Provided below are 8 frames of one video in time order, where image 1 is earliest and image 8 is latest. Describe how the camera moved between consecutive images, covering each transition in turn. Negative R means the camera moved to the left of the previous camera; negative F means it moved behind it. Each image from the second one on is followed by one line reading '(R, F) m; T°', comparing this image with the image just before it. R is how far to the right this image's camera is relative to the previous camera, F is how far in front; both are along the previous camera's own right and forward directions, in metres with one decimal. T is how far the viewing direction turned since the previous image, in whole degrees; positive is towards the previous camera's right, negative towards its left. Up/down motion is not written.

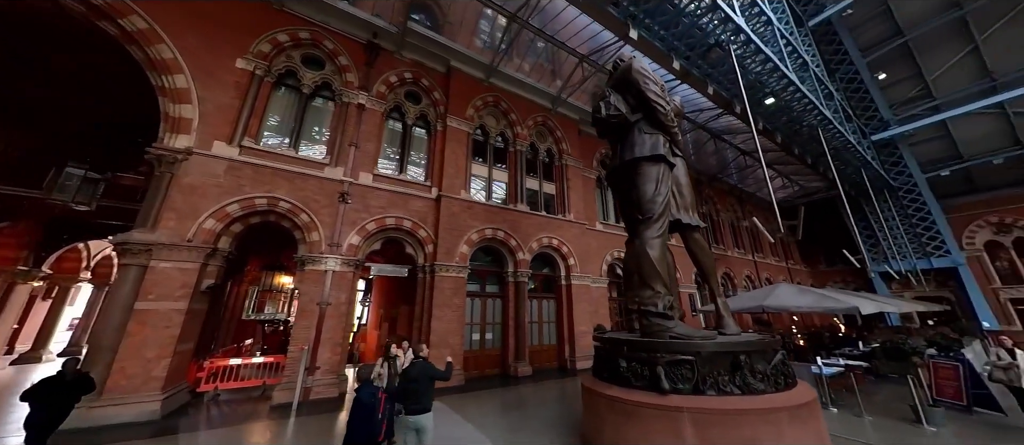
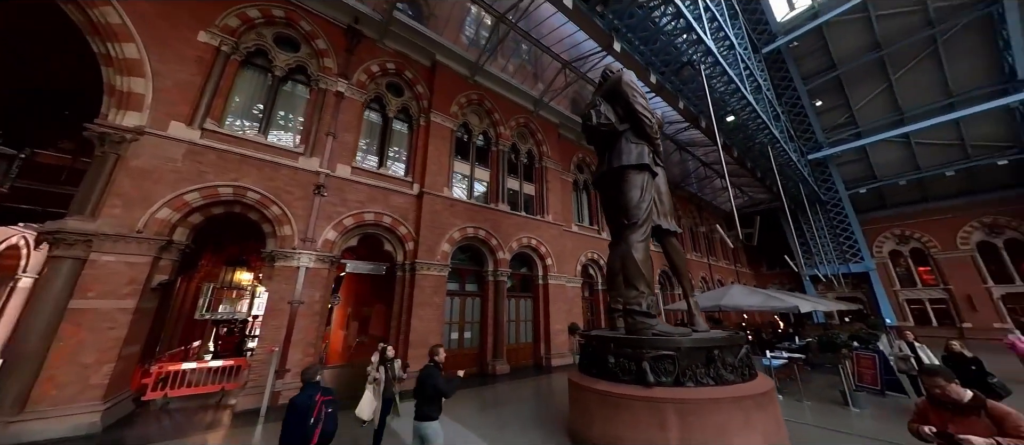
(-0.4, -0.1) m; +6°
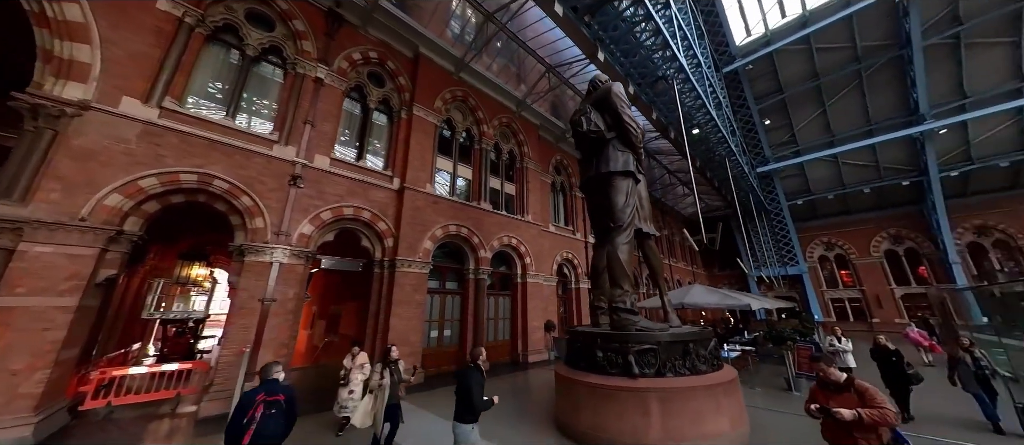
(-0.4, -0.1) m; +6°
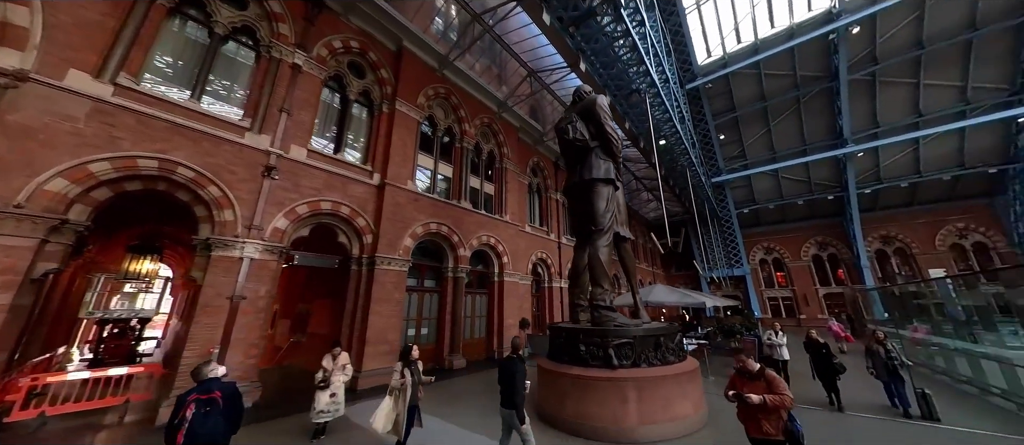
(-0.3, -0.2) m; +6°
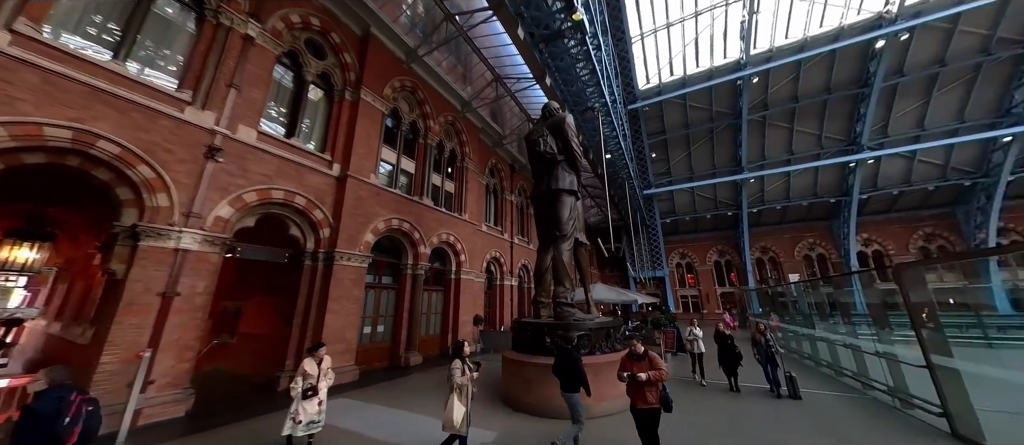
(-0.6, -0.3) m; +11°
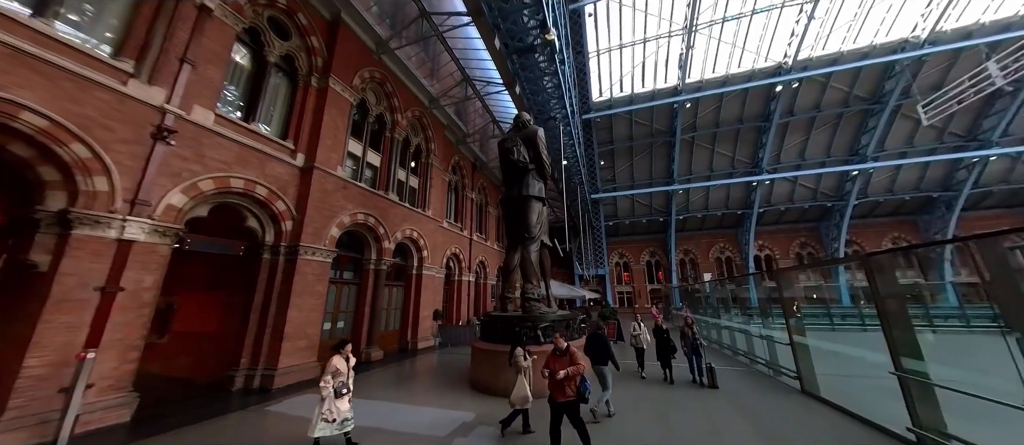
(-0.5, -0.5) m; +10°
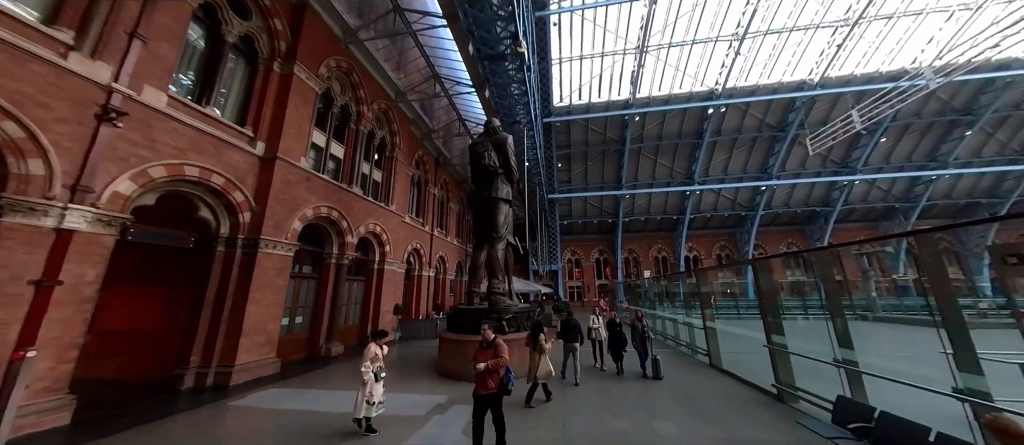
(-0.3, -0.5) m; +9°
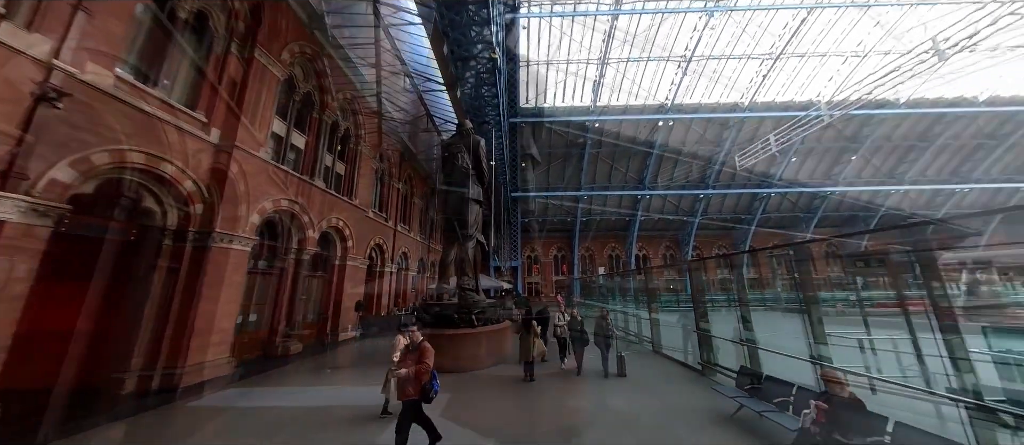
(-0.3, -0.4) m; +8°
